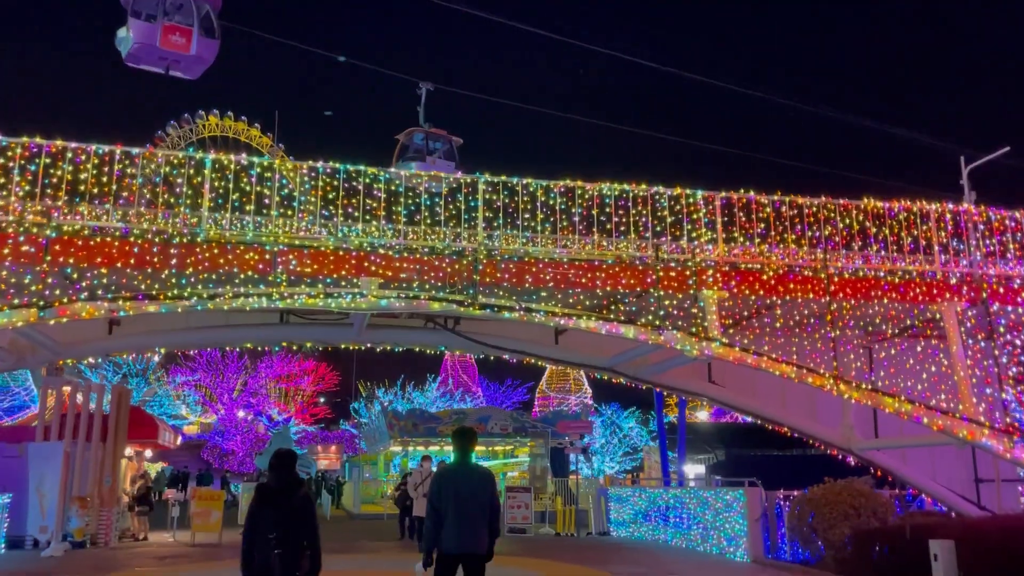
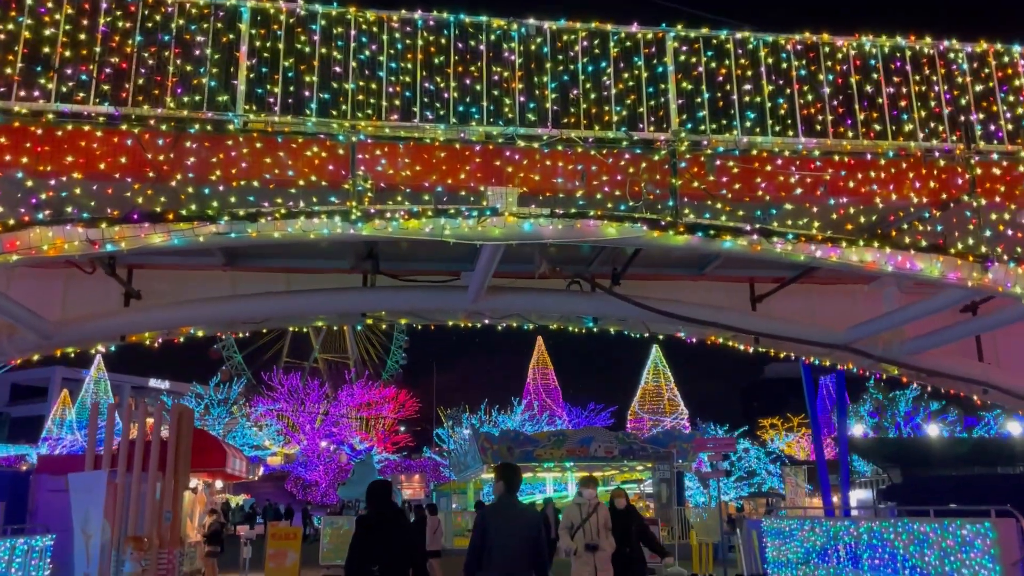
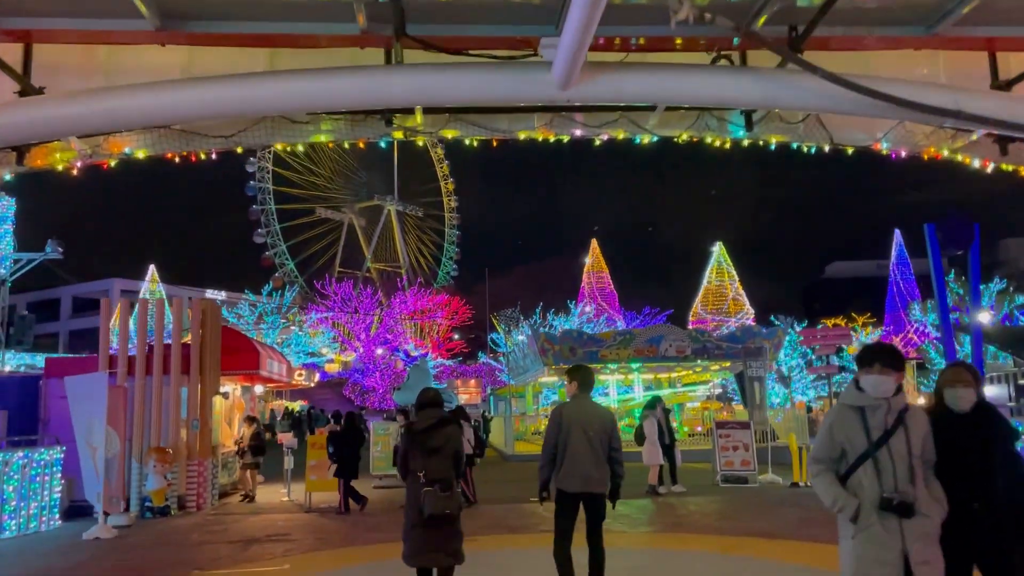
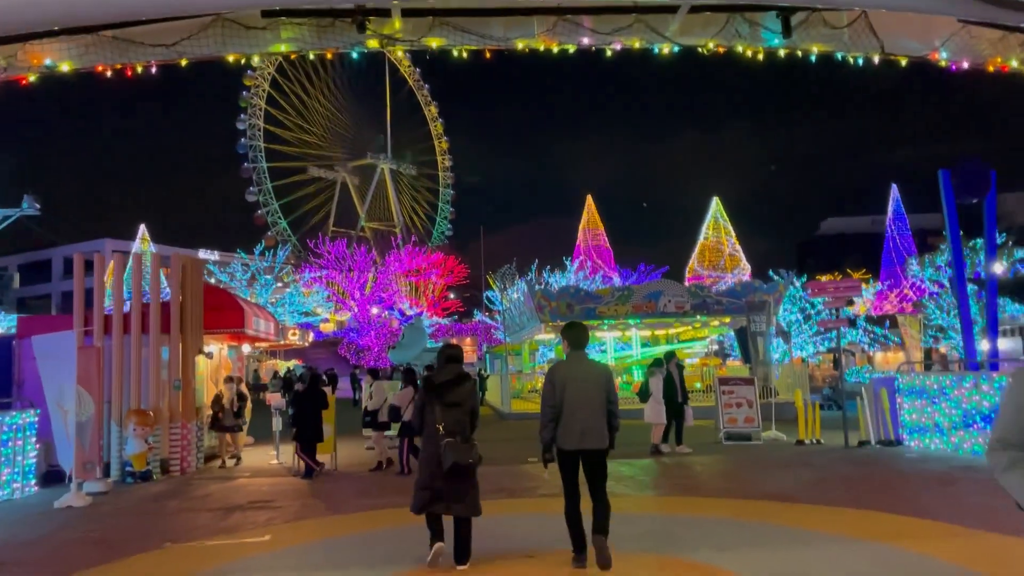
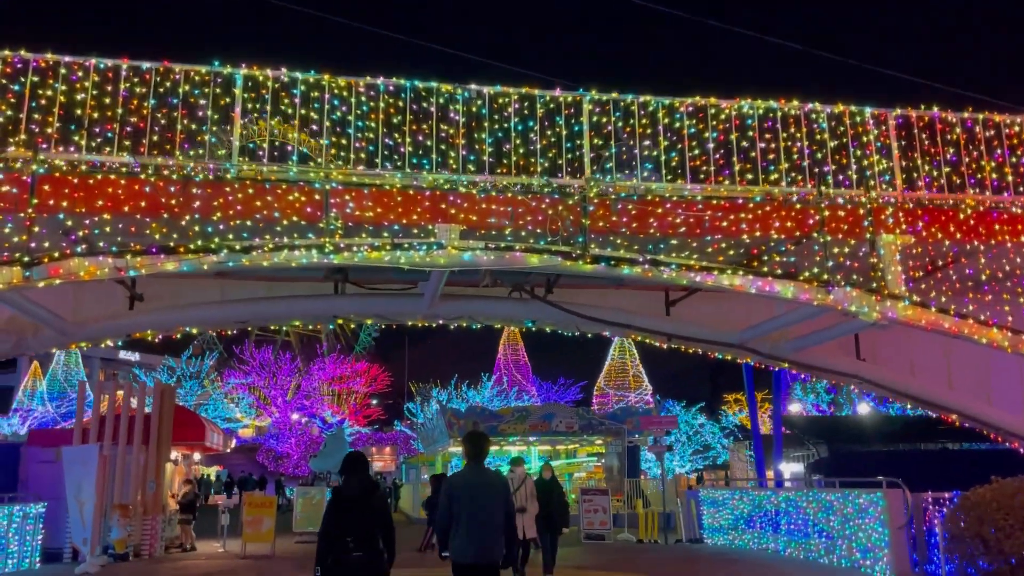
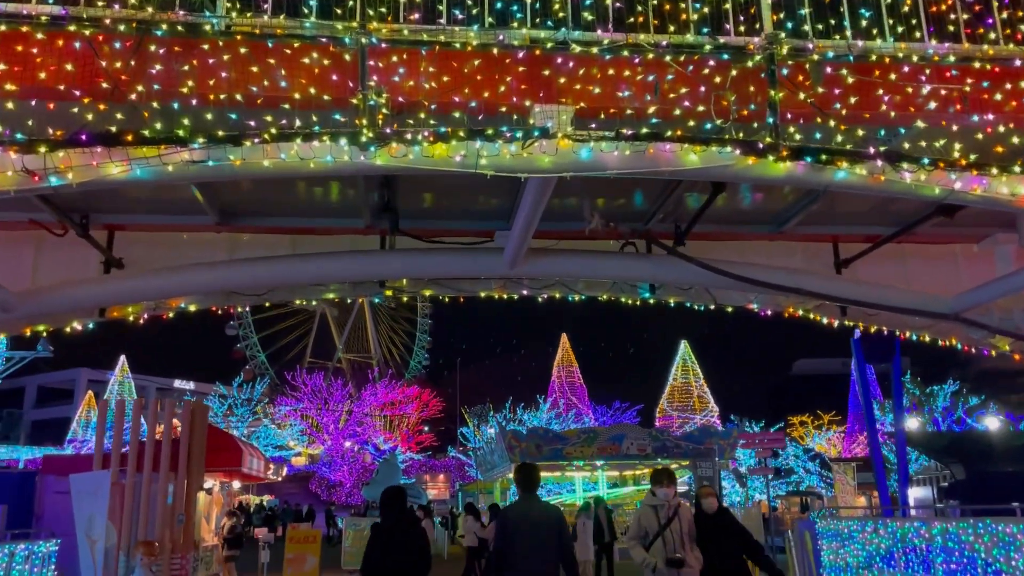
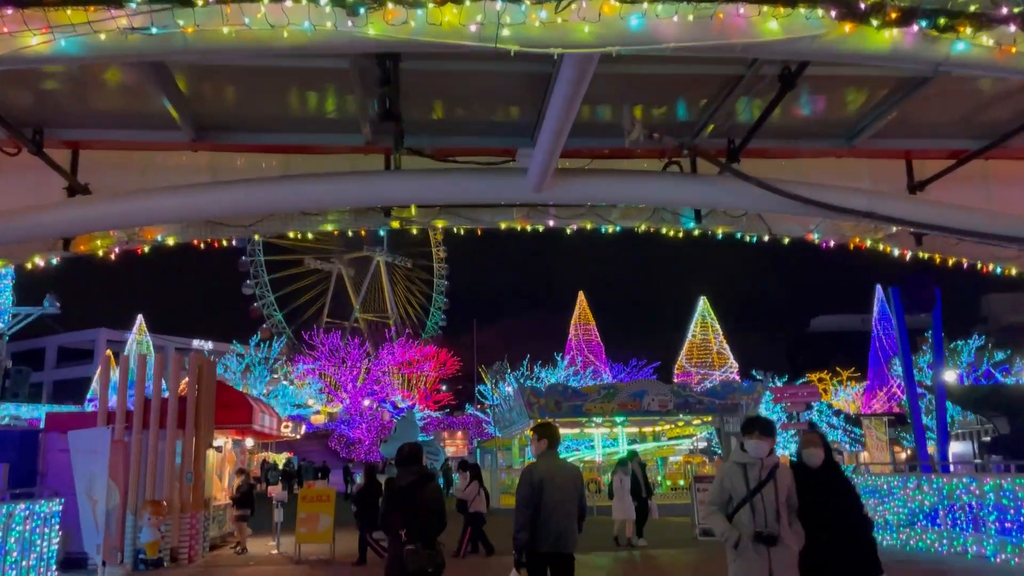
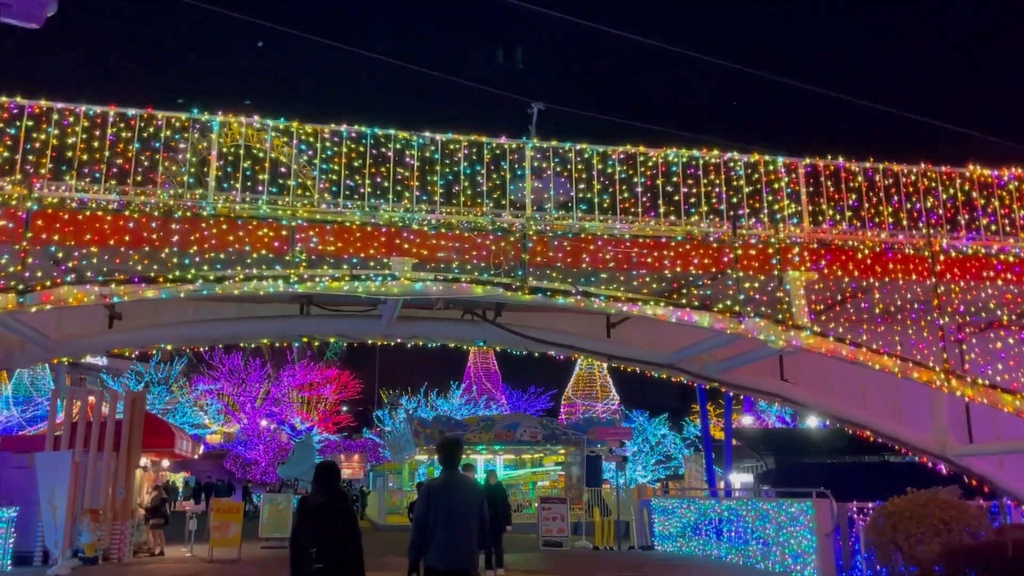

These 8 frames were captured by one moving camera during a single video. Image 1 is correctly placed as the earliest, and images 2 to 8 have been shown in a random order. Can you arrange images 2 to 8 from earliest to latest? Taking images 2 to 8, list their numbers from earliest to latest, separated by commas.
8, 5, 2, 6, 7, 3, 4
